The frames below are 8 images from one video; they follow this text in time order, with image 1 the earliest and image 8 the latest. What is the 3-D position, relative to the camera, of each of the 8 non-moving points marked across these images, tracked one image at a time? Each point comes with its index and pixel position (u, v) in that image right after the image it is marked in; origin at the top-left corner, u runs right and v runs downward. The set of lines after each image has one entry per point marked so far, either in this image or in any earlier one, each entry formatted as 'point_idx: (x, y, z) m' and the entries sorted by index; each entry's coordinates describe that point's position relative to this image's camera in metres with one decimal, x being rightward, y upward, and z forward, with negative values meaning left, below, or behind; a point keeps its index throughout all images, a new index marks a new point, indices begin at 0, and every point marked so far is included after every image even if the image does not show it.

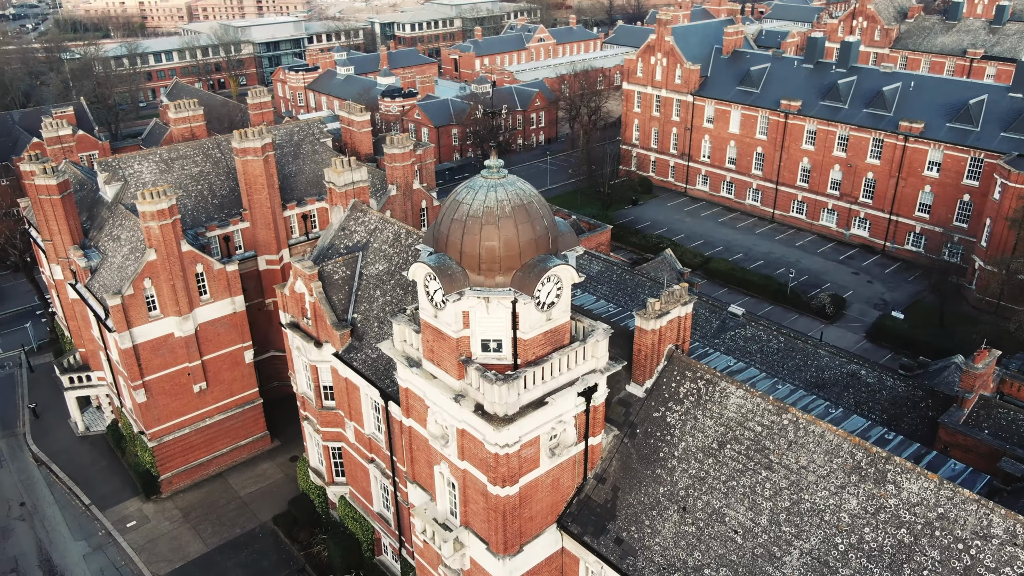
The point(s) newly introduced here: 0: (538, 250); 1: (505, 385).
0: (+0.6, +0.9, +18.9) m
1: (-0.2, -2.3, +18.6) m
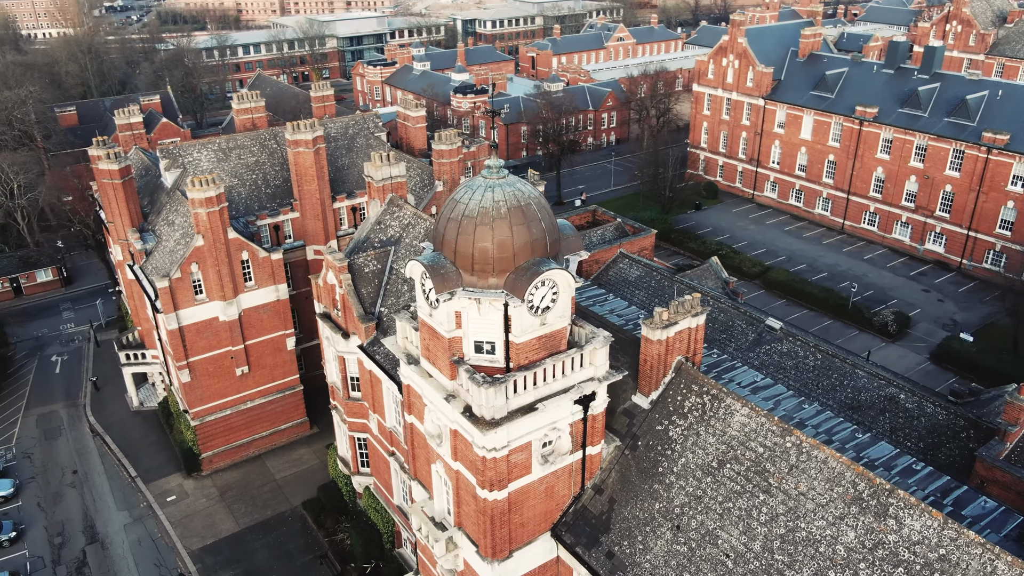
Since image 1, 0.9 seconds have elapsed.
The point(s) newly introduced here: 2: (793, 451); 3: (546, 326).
0: (+0.5, +0.8, +18.6) m
1: (-0.5, -2.4, +18.3) m
2: (+6.7, -3.9, +18.9) m
3: (+0.8, -0.9, +19.1) m
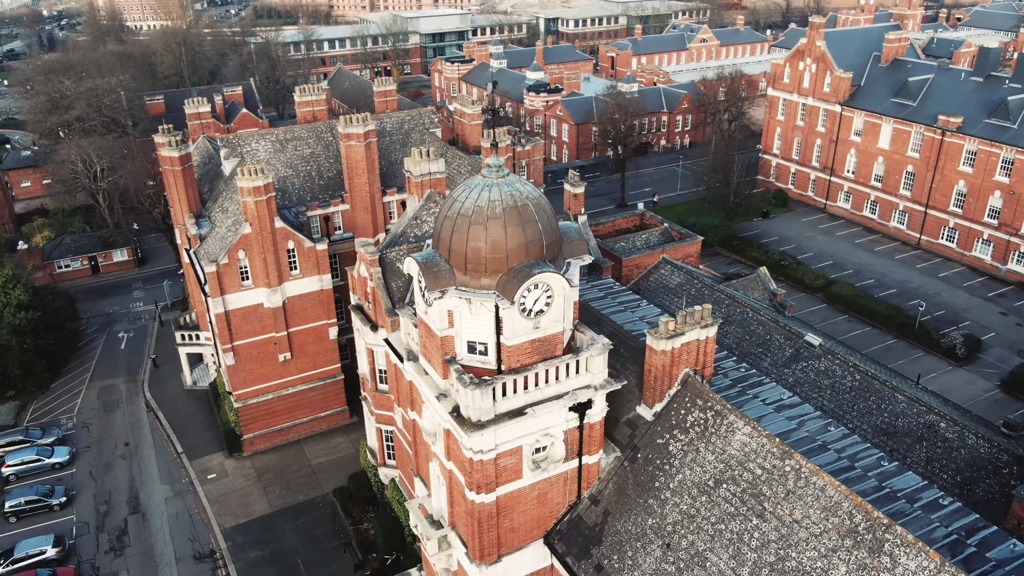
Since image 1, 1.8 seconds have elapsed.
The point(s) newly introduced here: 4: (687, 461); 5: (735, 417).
0: (+0.4, +0.7, +18.3) m
1: (-0.8, -2.4, +18.1) m
2: (+6.3, -4.3, +17.9) m
3: (+0.7, -1.0, +18.7) m
4: (+4.4, -4.3, +19.8) m
5: (+5.5, -3.2, +19.5) m
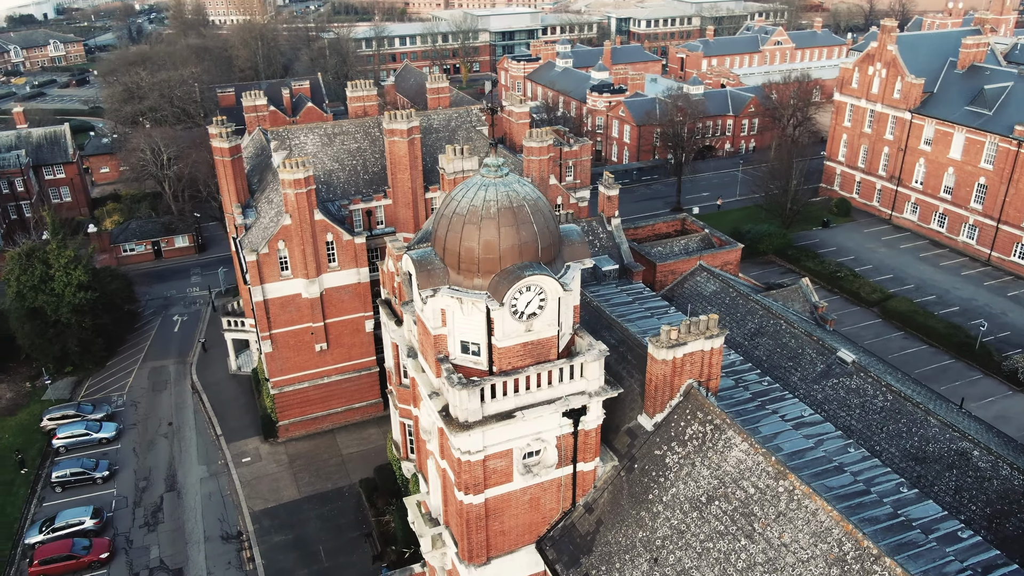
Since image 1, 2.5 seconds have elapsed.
0: (+0.2, +0.7, +18.0) m
1: (-1.1, -2.4, +18.0) m
2: (+5.9, -4.6, +17.2) m
3: (+0.5, -1.0, +18.5) m
4: (+4.2, -4.6, +19.3) m
5: (+5.3, -3.5, +18.8) m
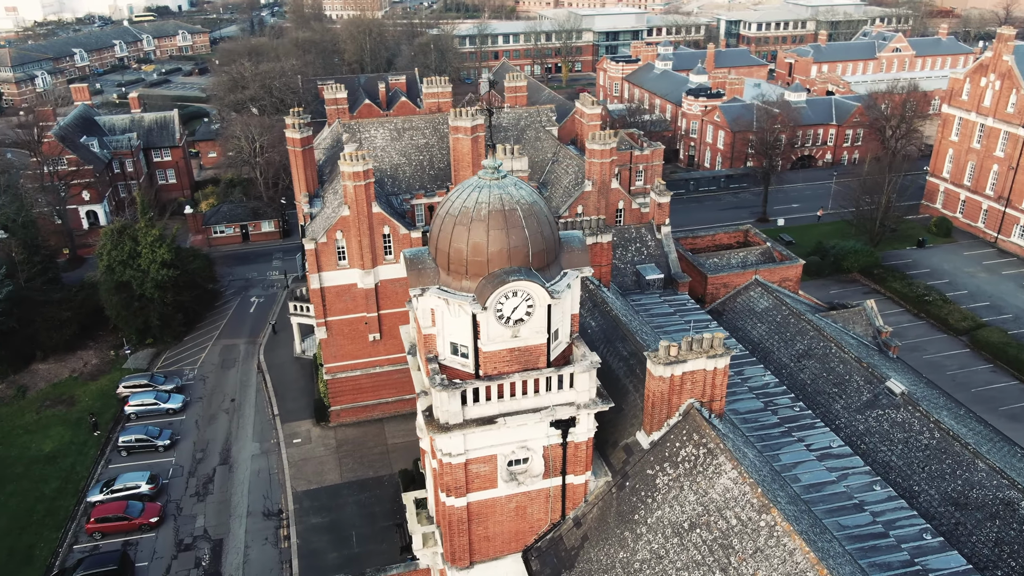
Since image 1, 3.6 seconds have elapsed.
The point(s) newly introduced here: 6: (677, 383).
0: (0.0, +0.6, +17.7) m
1: (-1.5, -2.4, +17.8) m
2: (+5.2, -5.0, +16.2) m
3: (+0.2, -1.2, +18.2) m
4: (+3.7, -4.9, +18.5) m
5: (+4.8, -3.9, +17.9) m
6: (+4.0, -2.3, +19.3) m
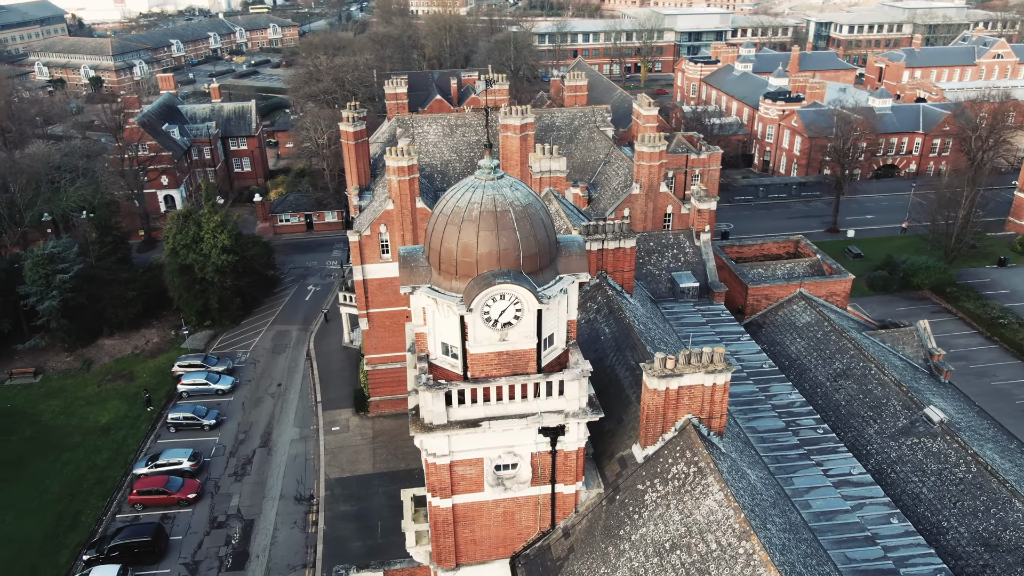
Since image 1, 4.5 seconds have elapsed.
0: (-0.2, +0.5, +17.5) m
1: (-1.8, -2.4, +17.7) m
2: (+4.5, -5.3, +15.4) m
3: (-0.1, -1.2, +17.9) m
4: (+3.3, -5.1, +17.9) m
5: (+4.4, -4.2, +17.1) m
6: (+3.8, -2.6, +18.6) m
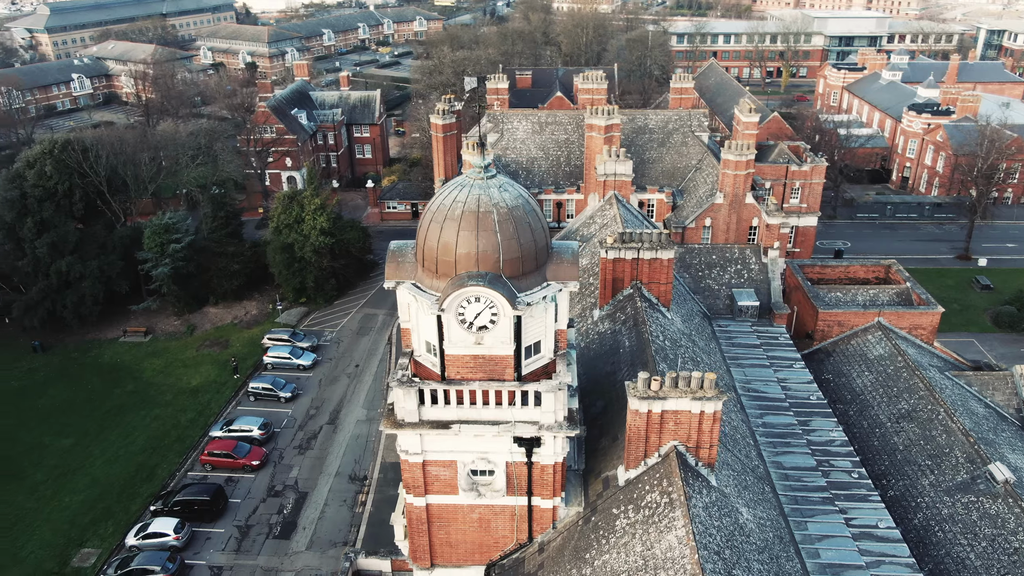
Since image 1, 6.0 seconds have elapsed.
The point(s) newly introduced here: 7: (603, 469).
0: (-0.7, +0.5, +17.0) m
1: (-2.5, -2.3, +17.6) m
2: (+3.2, -5.7, +14.3) m
3: (-0.6, -1.3, +17.4) m
4: (+2.3, -5.5, +16.9) m
5: (+3.4, -4.6, +16.0) m
6: (+3.2, -3.0, +17.5) m
7: (+2.3, -4.5, +19.6) m
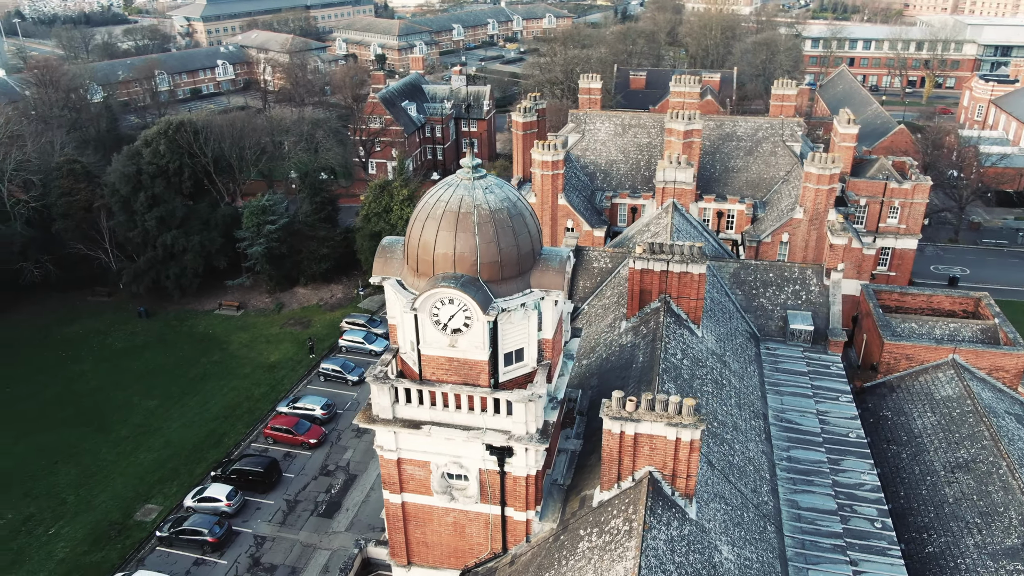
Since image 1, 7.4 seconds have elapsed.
0: (-1.2, +0.4, +16.7) m
1: (-3.0, -2.2, +17.6) m
2: (+1.7, -6.0, +13.5) m
3: (-1.2, -1.3, +17.1) m
4: (+1.4, -5.7, +16.2) m
5: (+2.3, -4.9, +15.1) m
6: (+2.5, -3.3, +16.6) m
7: (+1.8, -4.8, +18.8) m
